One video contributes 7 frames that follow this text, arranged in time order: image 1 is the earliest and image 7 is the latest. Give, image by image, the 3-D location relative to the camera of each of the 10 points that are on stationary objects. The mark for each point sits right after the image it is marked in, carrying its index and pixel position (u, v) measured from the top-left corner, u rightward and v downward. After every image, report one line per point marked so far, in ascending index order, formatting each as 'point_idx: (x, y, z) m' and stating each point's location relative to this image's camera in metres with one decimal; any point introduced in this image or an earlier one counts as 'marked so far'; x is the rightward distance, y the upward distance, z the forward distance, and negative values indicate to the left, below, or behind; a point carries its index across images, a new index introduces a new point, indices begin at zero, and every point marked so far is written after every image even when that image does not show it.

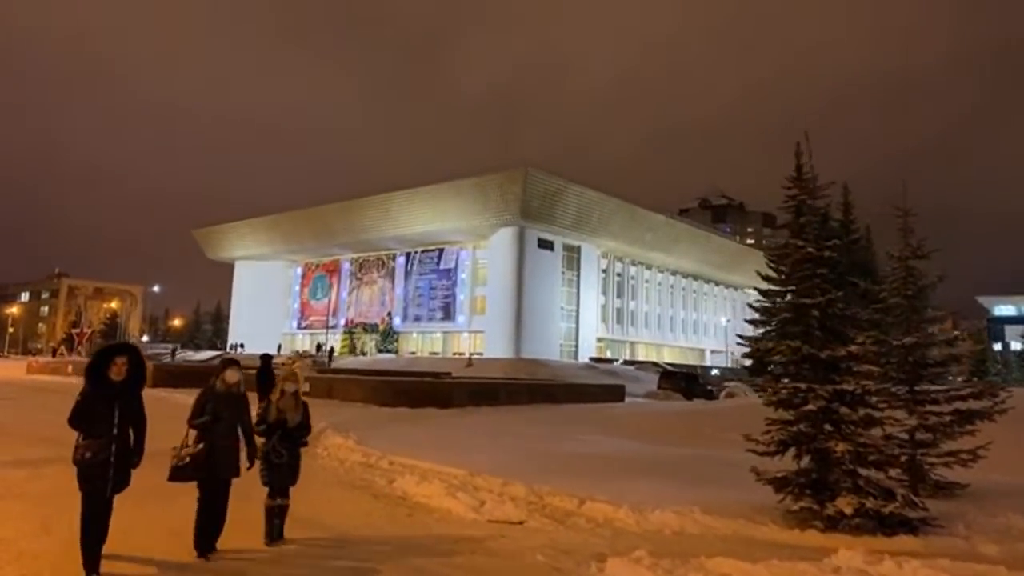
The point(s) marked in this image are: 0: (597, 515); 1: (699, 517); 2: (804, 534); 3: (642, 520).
0: (+0.8, -2.1, +6.9) m
1: (+1.8, -2.1, +6.8) m
2: (+2.7, -2.2, +6.6) m
3: (+1.2, -2.1, +6.7) m
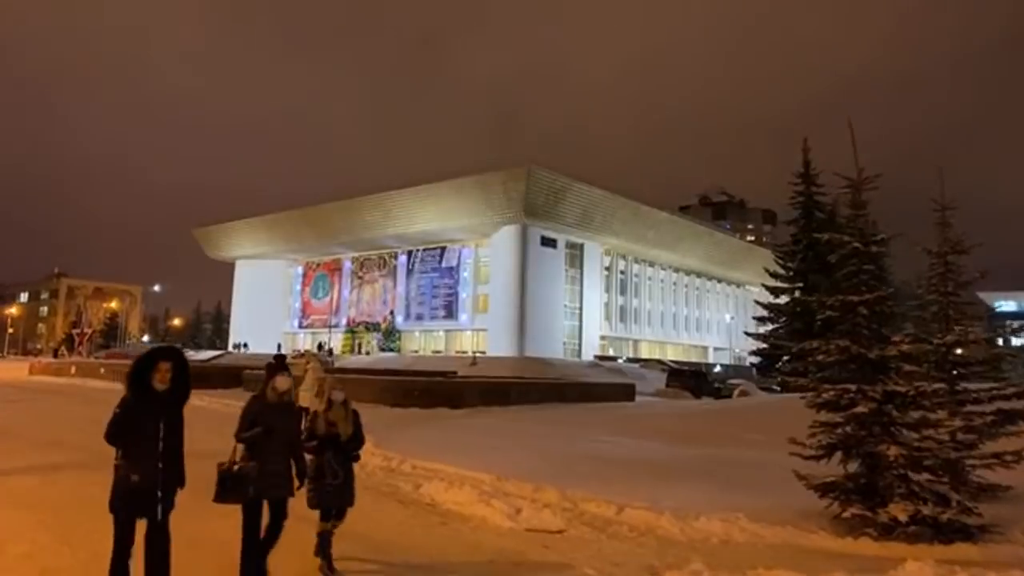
0: (+1.1, -2.1, +6.6) m
1: (+2.1, -2.1, +6.5) m
2: (+3.0, -2.2, +6.3) m
3: (+1.6, -2.1, +6.4) m
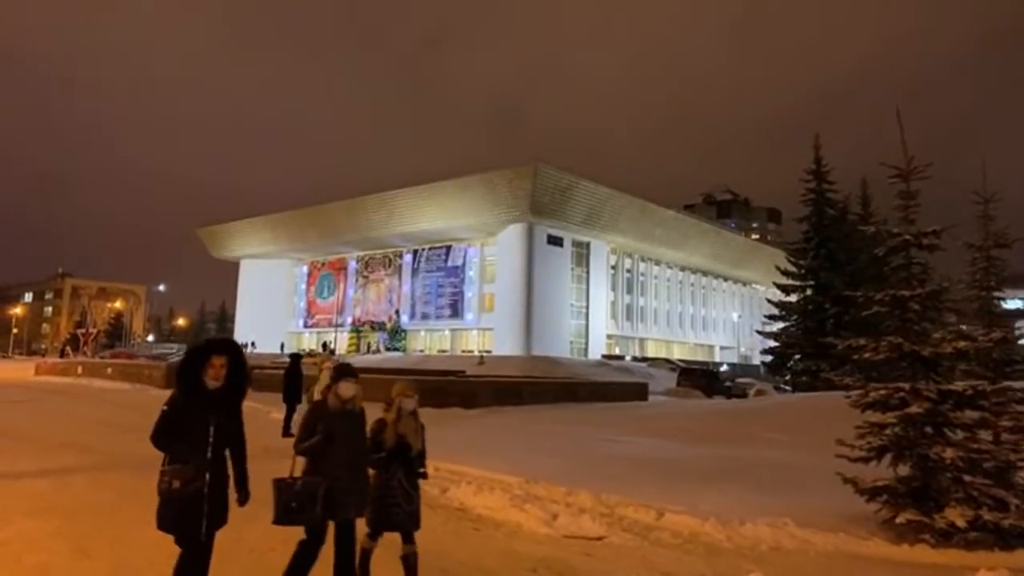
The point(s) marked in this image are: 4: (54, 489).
0: (+1.5, -2.1, +6.3) m
1: (+2.4, -2.1, +6.2) m
2: (+3.3, -2.2, +6.0) m
3: (+1.9, -2.1, +6.1) m
4: (-5.0, -2.2, +7.9) m
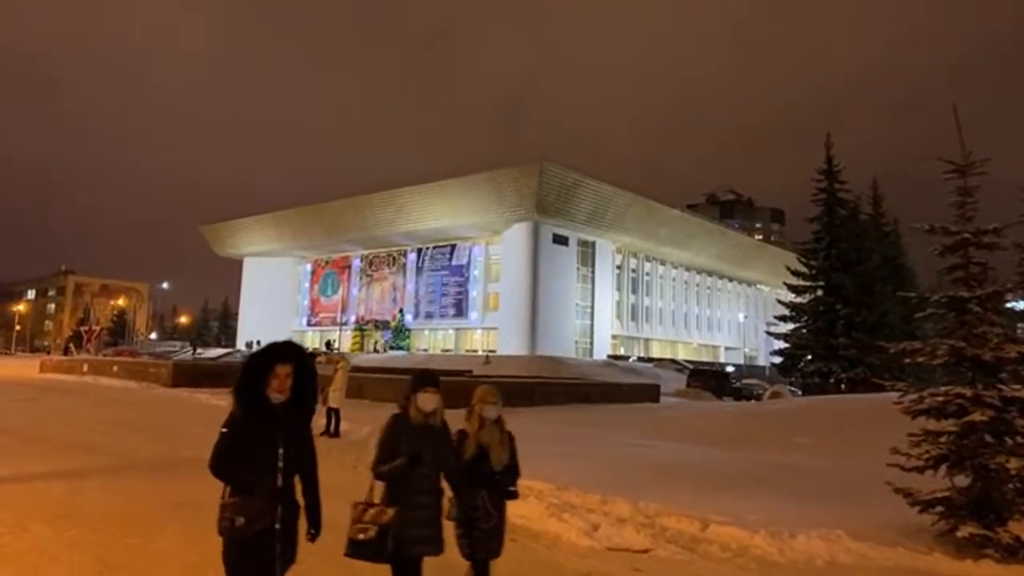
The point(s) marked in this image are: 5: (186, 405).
0: (+1.8, -2.1, +6.0) m
1: (+2.8, -2.1, +5.9) m
2: (+3.6, -2.2, +5.7) m
3: (+2.2, -2.1, +5.8) m
4: (-4.7, -2.2, +7.6) m
5: (-8.2, -3.0, +18.2) m
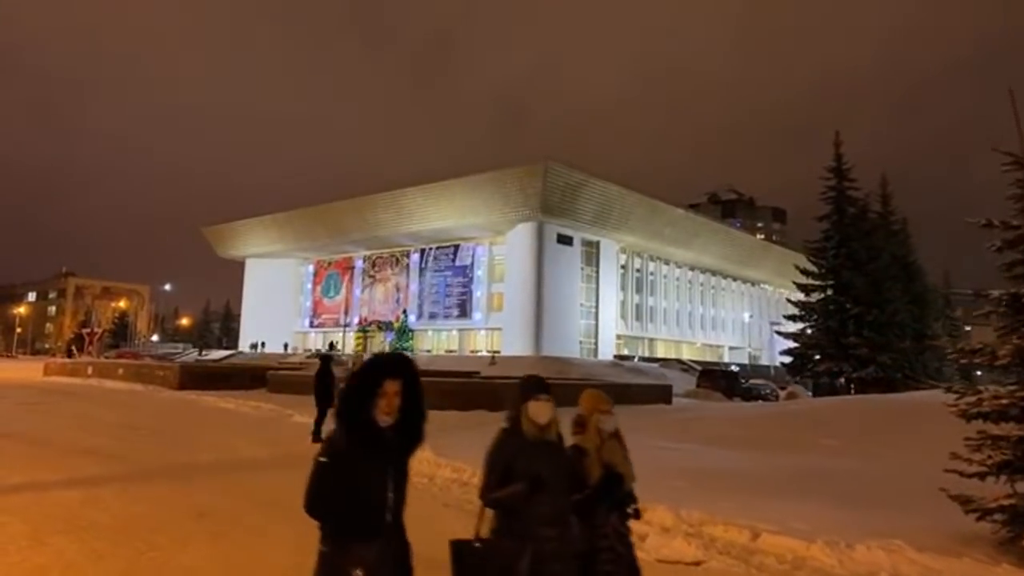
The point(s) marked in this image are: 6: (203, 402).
0: (+2.1, -2.1, +5.7) m
1: (+3.1, -2.1, +5.6) m
2: (+4.0, -2.2, +5.4) m
3: (+2.5, -2.1, +5.5) m
4: (-4.3, -2.2, +7.3) m
5: (-7.8, -3.0, +17.9) m
6: (-8.4, -3.1, +19.8) m
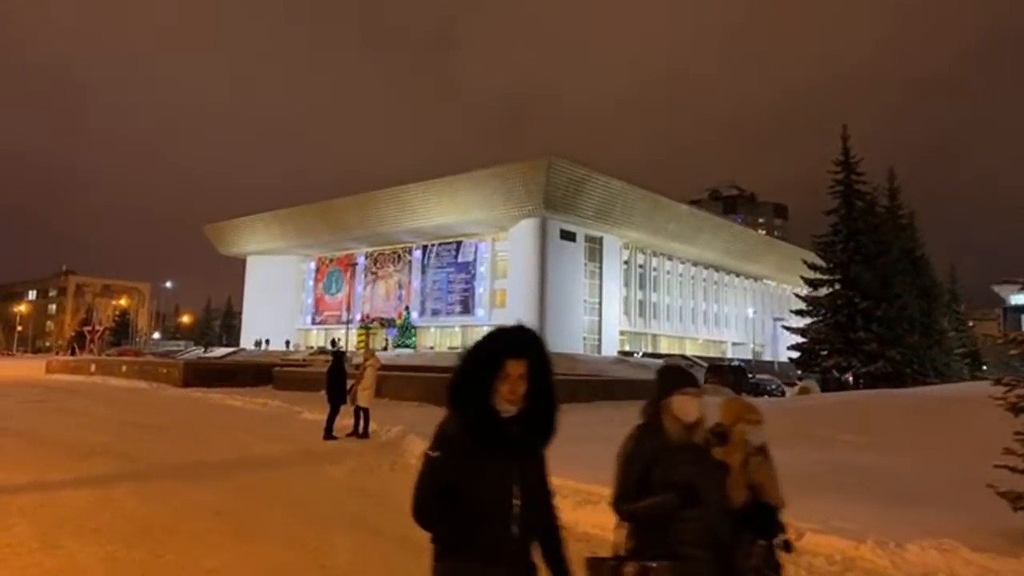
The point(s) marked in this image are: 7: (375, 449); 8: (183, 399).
0: (+2.4, -2.0, +5.4) m
1: (+3.4, -2.0, +5.3) m
2: (+4.2, -2.1, +5.1) m
3: (+2.8, -2.0, +5.2) m
4: (-4.1, -2.1, +7.1) m
5: (-7.6, -2.9, +17.7) m
6: (-8.2, -3.0, +19.5) m
7: (-2.1, -2.4, +10.9) m
8: (-9.0, -3.0, +19.8) m
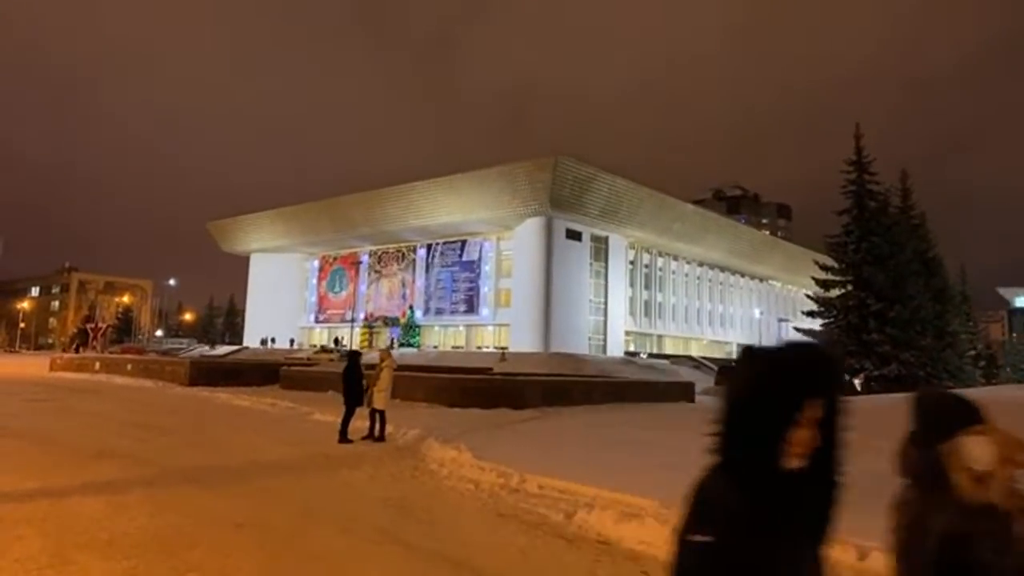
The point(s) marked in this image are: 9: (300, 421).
0: (+2.7, -2.0, +5.1) m
1: (+3.7, -2.0, +5.0) m
2: (+4.6, -2.1, +4.7) m
3: (+3.1, -2.0, +4.9) m
4: (-3.7, -2.1, +6.7) m
5: (-7.2, -2.8, +17.3) m
6: (-7.8, -2.9, +19.2) m
7: (-1.7, -2.4, +10.6) m
8: (-8.7, -3.0, +19.4) m
9: (-4.2, -2.7, +14.4) m
